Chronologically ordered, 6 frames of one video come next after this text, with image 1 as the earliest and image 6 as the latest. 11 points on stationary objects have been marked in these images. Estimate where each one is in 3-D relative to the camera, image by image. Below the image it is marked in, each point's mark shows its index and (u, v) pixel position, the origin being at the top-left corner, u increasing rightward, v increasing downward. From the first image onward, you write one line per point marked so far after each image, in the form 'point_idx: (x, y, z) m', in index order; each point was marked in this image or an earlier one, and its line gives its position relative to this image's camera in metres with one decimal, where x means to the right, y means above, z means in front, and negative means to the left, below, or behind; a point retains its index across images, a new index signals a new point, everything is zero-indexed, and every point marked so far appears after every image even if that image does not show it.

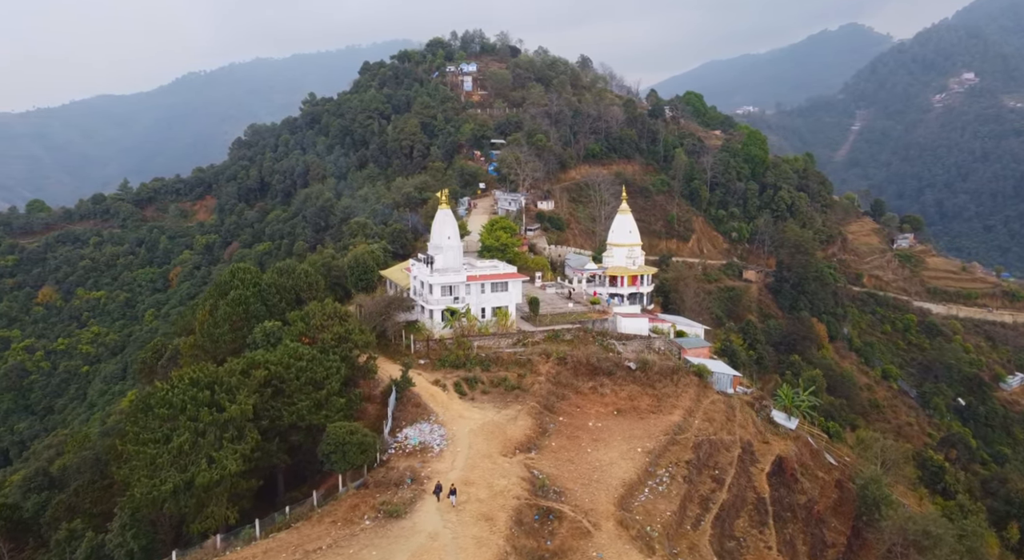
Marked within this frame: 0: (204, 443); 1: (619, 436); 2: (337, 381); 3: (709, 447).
0: (-6.8, -3.5, +12.4) m
1: (+3.4, -4.9, +18.1) m
2: (-4.9, -2.8, +16.0) m
3: (+6.4, -5.4, +18.8) m
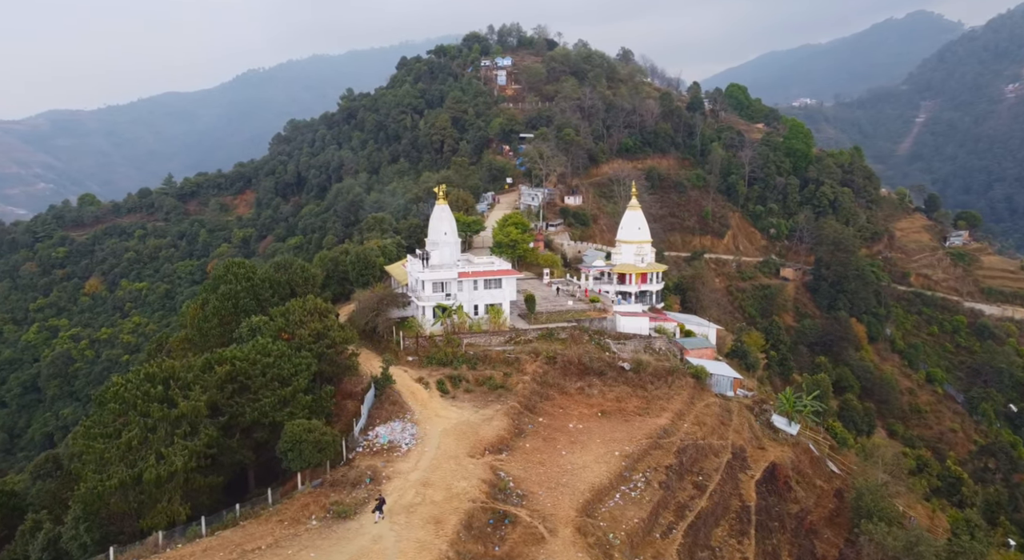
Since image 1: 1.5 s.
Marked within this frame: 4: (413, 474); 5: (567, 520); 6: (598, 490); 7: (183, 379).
0: (-7.8, -3.4, +12.4) m
1: (+2.6, -4.8, +17.6) m
2: (-5.7, -2.6, +15.9) m
3: (+5.7, -5.4, +18.1) m
4: (-2.5, -4.8, +14.1) m
5: (+1.3, -5.4, +13.0) m
6: (+2.2, -5.3, +14.6) m
7: (-8.0, -2.3, +13.8) m
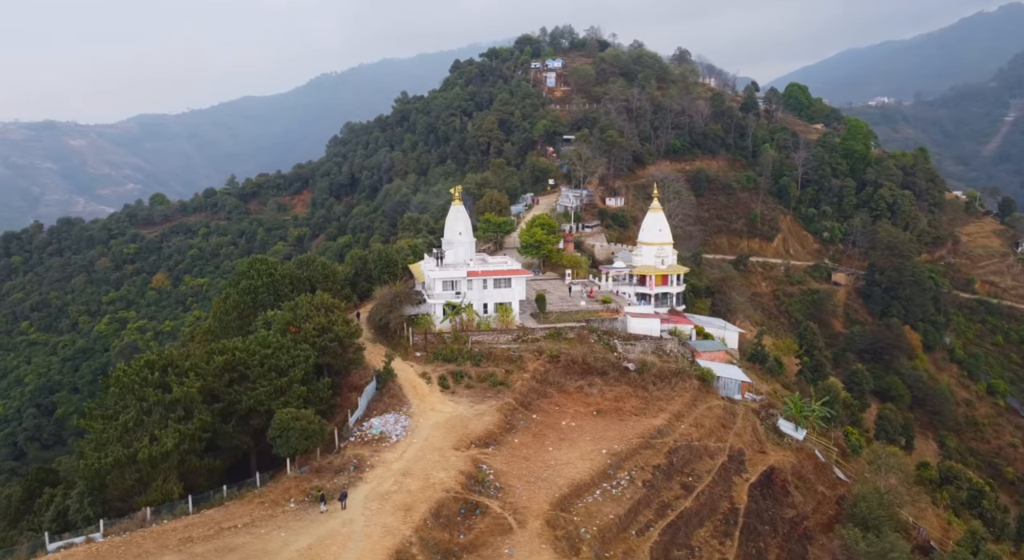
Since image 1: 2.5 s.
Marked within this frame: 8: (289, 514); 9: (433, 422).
0: (-8.4, -3.3, +13.3) m
1: (+2.4, -4.8, +17.7) m
2: (-6.0, -2.5, +16.6) m
3: (+5.5, -5.4, +18.0) m
4: (-3.0, -4.7, +14.6) m
5: (+0.6, -5.3, +13.2) m
6: (+1.7, -5.3, +14.8) m
7: (-8.5, -2.2, +14.8) m
8: (-4.7, -4.9, +12.1) m
9: (-2.4, -4.3, +17.4) m
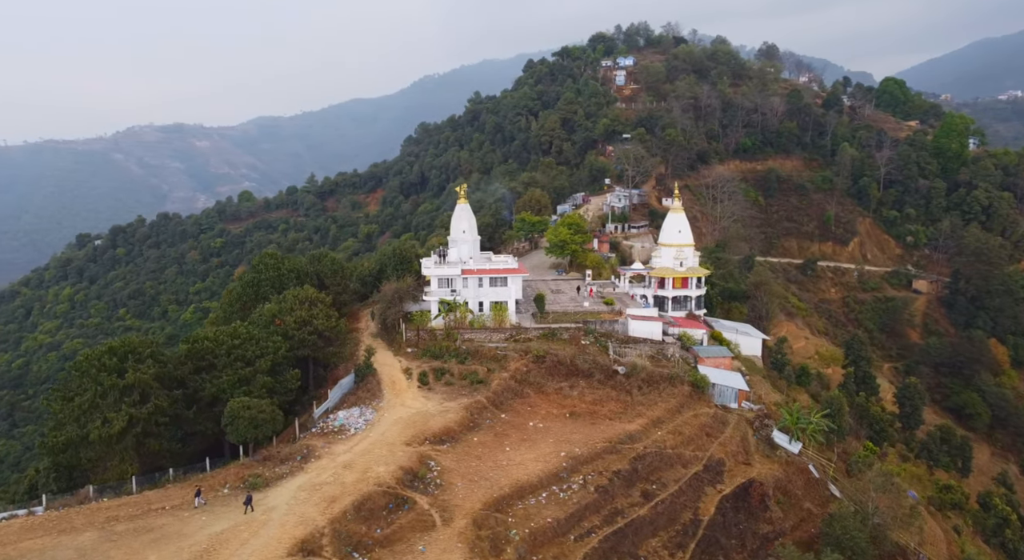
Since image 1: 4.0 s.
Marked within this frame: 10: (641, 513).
0: (-9.9, -3.0, +14.1) m
1: (+1.2, -4.8, +17.4) m
2: (-7.2, -2.3, +17.1) m
3: (+4.3, -5.4, +17.3) m
4: (-4.4, -4.5, +14.9) m
5: (-1.0, -5.3, +13.1) m
6: (+0.2, -5.2, +14.5) m
7: (-9.8, -2.0, +15.6) m
8: (-6.4, -4.7, +12.5) m
9: (-3.5, -4.2, +17.6) m
10: (+3.4, -6.1, +15.2) m
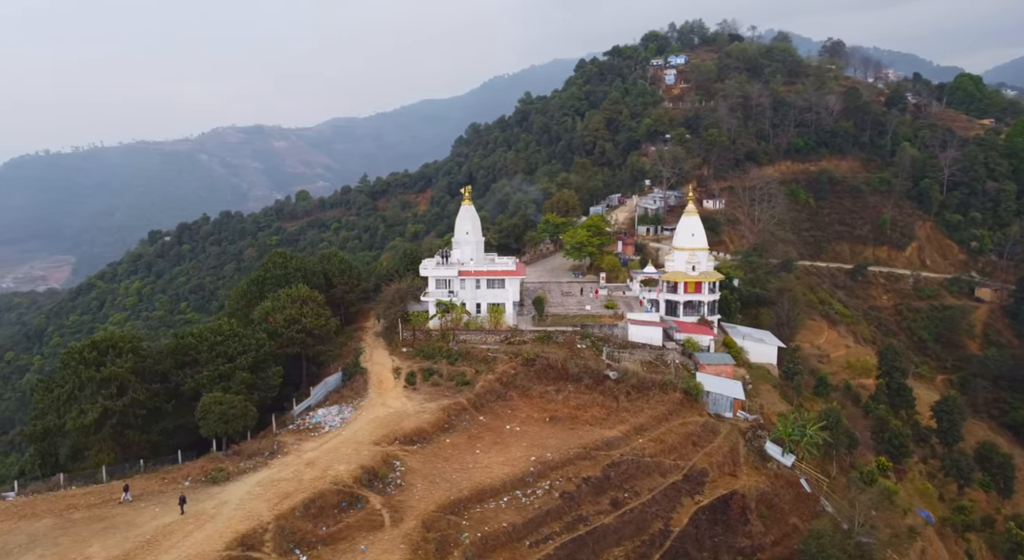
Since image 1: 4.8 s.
0: (-10.9, -3.0, +14.8) m
1: (+0.4, -4.9, +17.2) m
2: (-8.0, -2.3, +17.6) m
3: (+3.5, -5.5, +16.9) m
4: (-5.4, -4.5, +15.1) m
5: (-2.1, -5.3, +13.1) m
6: (-0.8, -5.3, +14.5) m
7: (-10.7, -1.9, +16.2) m
8: (-7.5, -4.7, +12.9) m
9: (-4.3, -4.2, +17.7) m
10: (+2.5, -6.2, +14.9) m
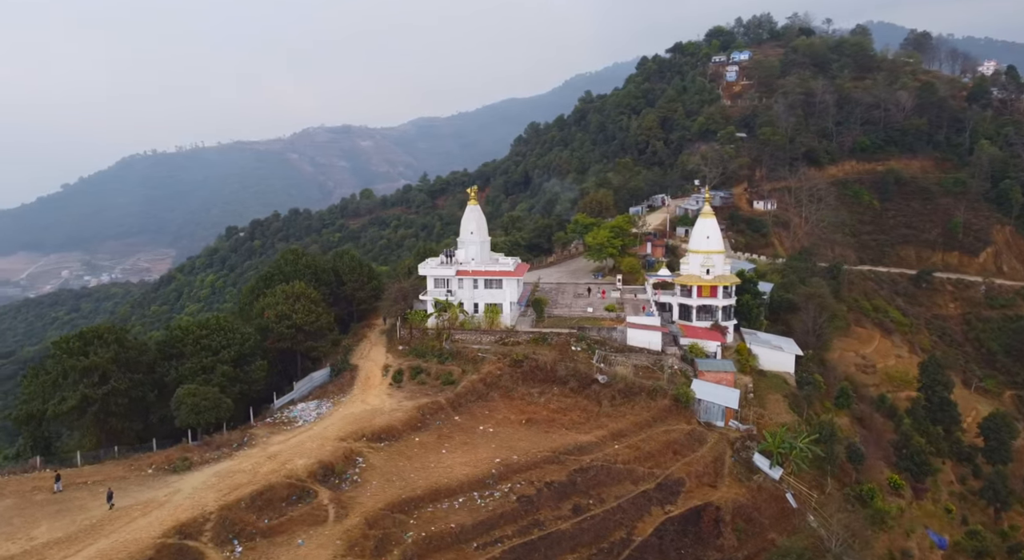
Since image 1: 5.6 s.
0: (-11.9, -2.8, +15.6) m
1: (-0.5, -4.9, +17.1) m
2: (-8.8, -2.2, +18.2) m
3: (+2.6, -5.6, +16.6) m
4: (-6.4, -4.5, +15.5) m
5: (-3.3, -5.3, +13.2) m
6: (-1.9, -5.3, +14.5) m
7: (-11.6, -1.7, +17.0) m
8: (-8.7, -4.6, +13.5) m
9: (-5.1, -4.2, +18.0) m
10: (+1.3, -6.3, +14.6) m
